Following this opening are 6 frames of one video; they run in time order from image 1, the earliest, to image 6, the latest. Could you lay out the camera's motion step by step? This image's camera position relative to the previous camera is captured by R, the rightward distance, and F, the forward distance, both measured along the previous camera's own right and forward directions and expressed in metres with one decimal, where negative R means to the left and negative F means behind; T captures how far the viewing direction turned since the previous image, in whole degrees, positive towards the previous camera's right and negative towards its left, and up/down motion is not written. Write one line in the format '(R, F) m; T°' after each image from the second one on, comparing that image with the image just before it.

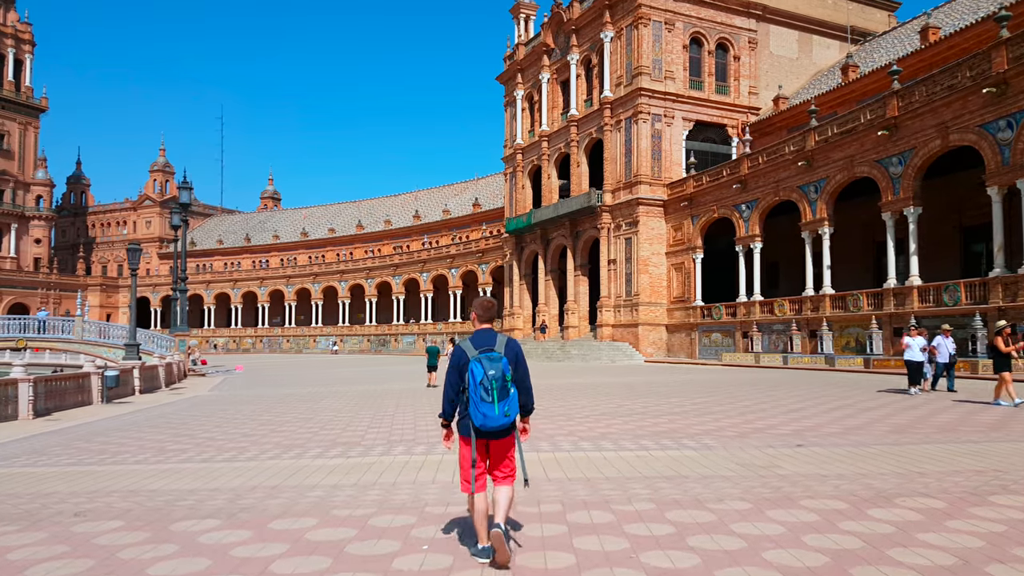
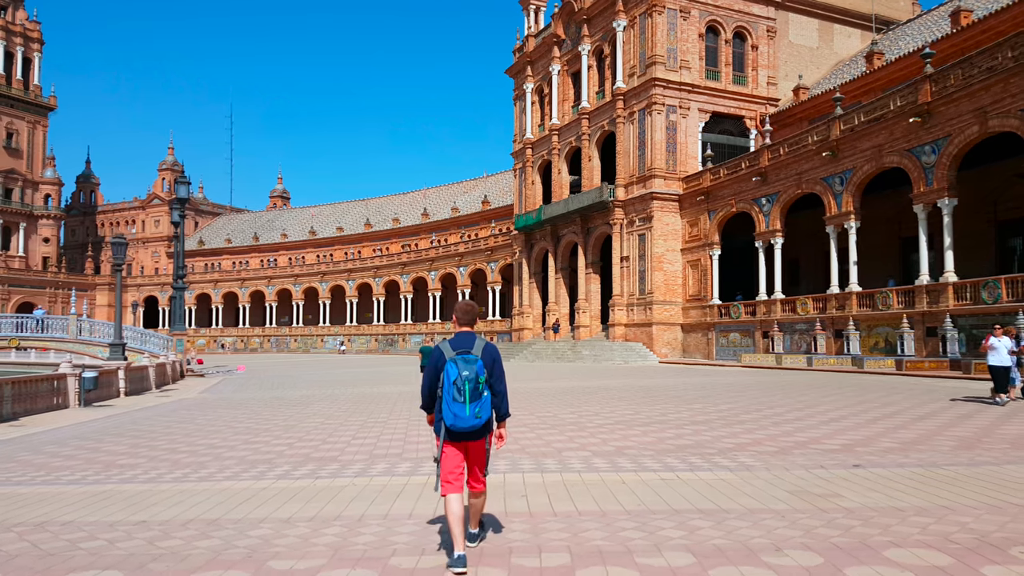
(+0.1, +1.3) m; -1°
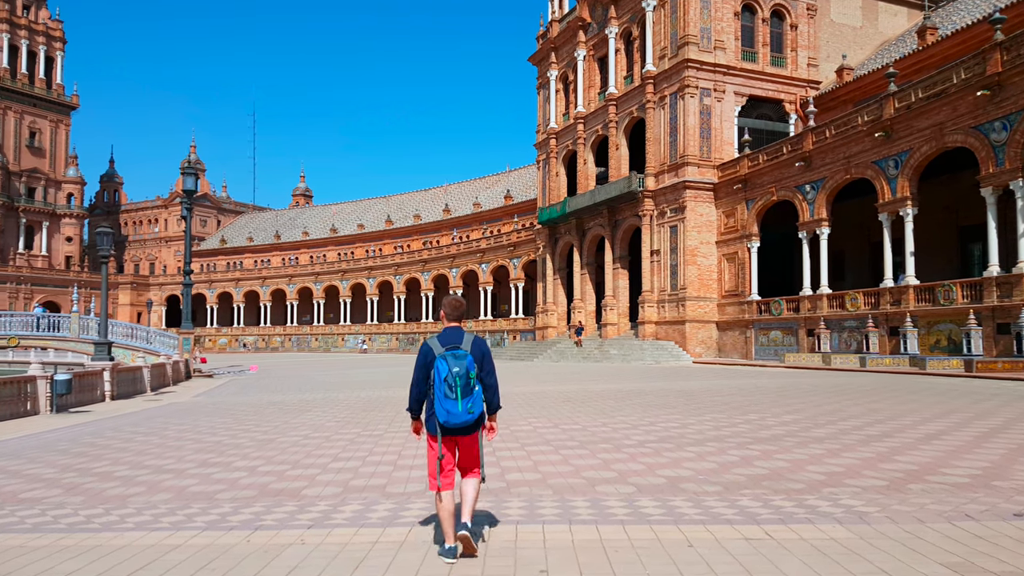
(+0.1, +1.9) m; -2°
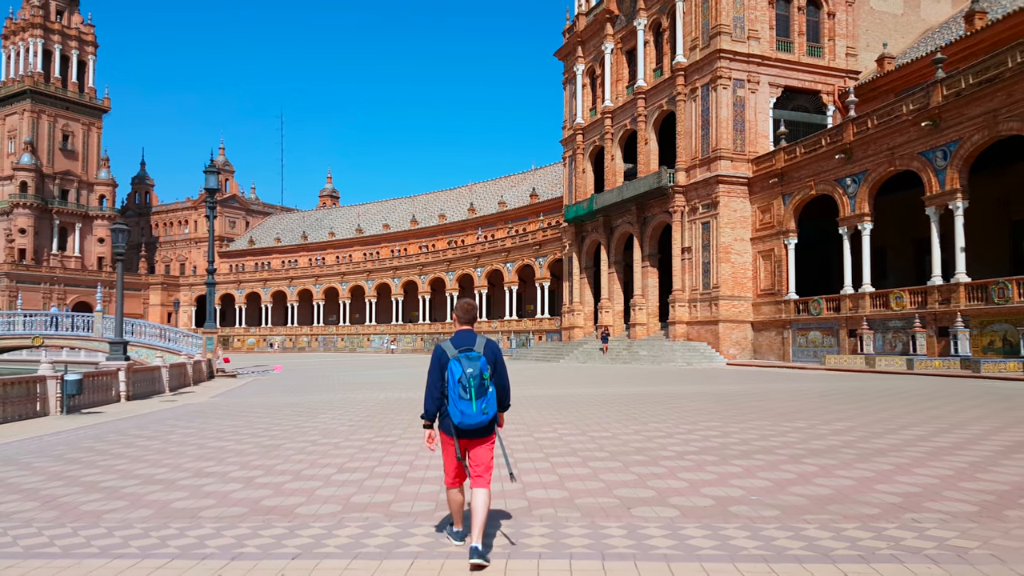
(0.0, +0.8) m; -2°
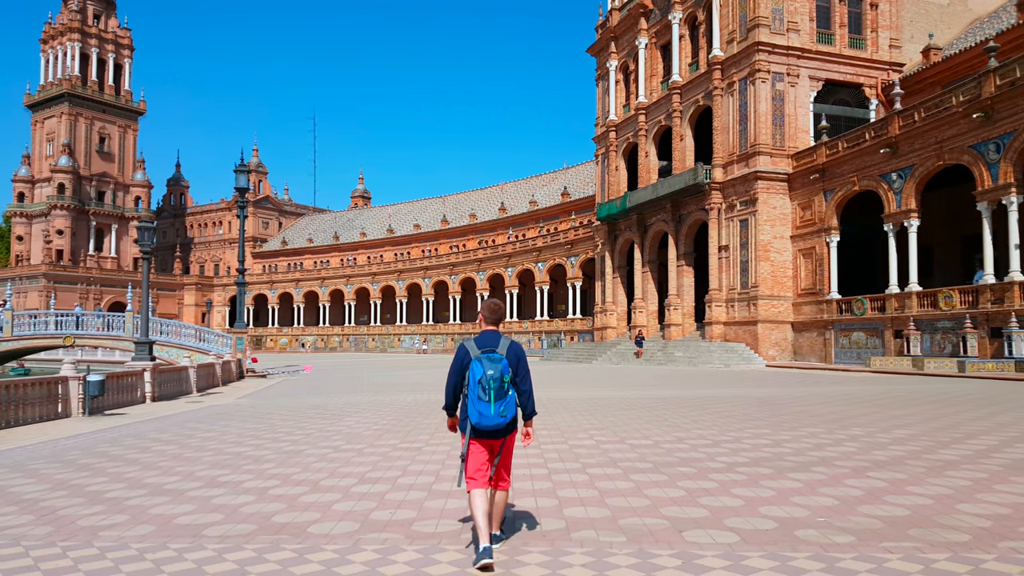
(0.0, +0.6) m; -2°
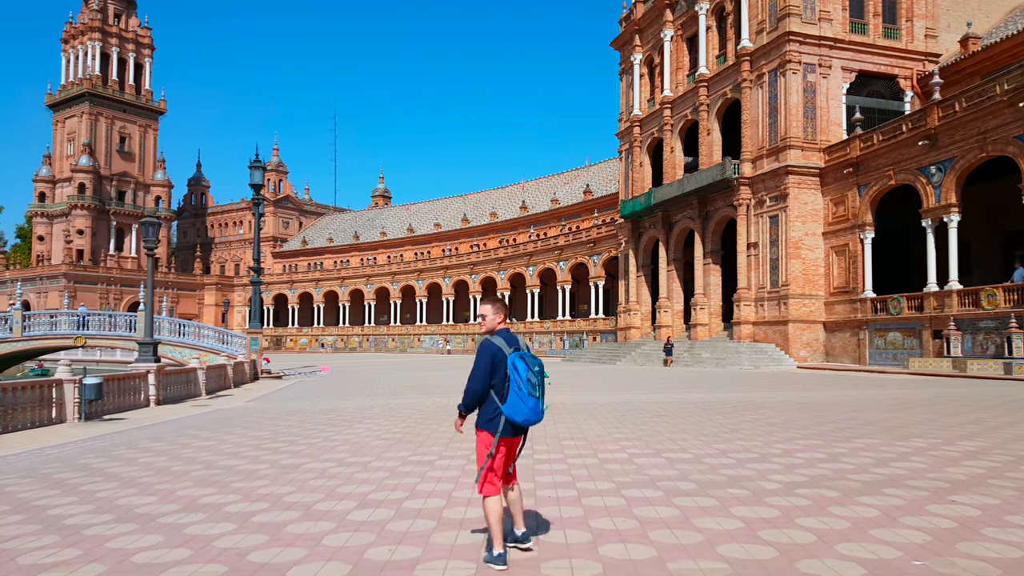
(0.0, +0.9) m; -2°
